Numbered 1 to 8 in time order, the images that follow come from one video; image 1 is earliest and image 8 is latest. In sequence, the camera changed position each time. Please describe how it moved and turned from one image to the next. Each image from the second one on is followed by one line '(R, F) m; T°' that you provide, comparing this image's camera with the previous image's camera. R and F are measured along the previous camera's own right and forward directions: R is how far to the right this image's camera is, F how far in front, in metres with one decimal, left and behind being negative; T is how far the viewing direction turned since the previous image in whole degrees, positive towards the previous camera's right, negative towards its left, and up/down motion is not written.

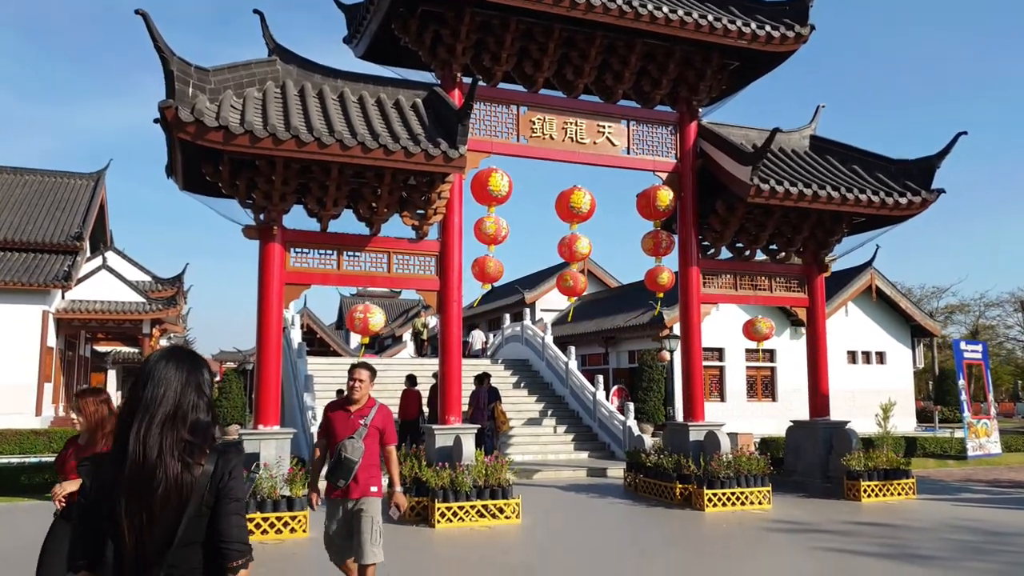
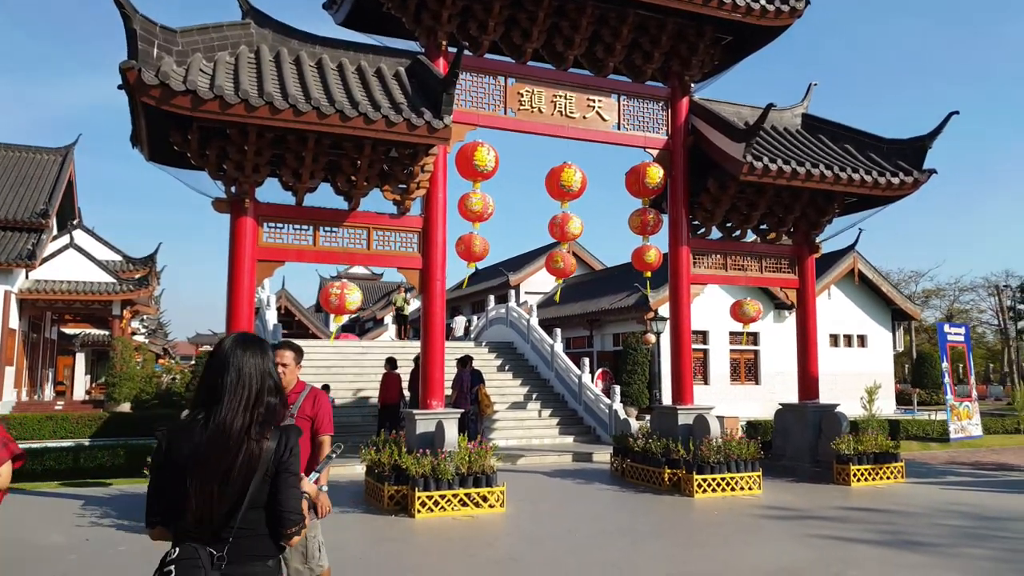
(-0.1, +0.3) m; +2°
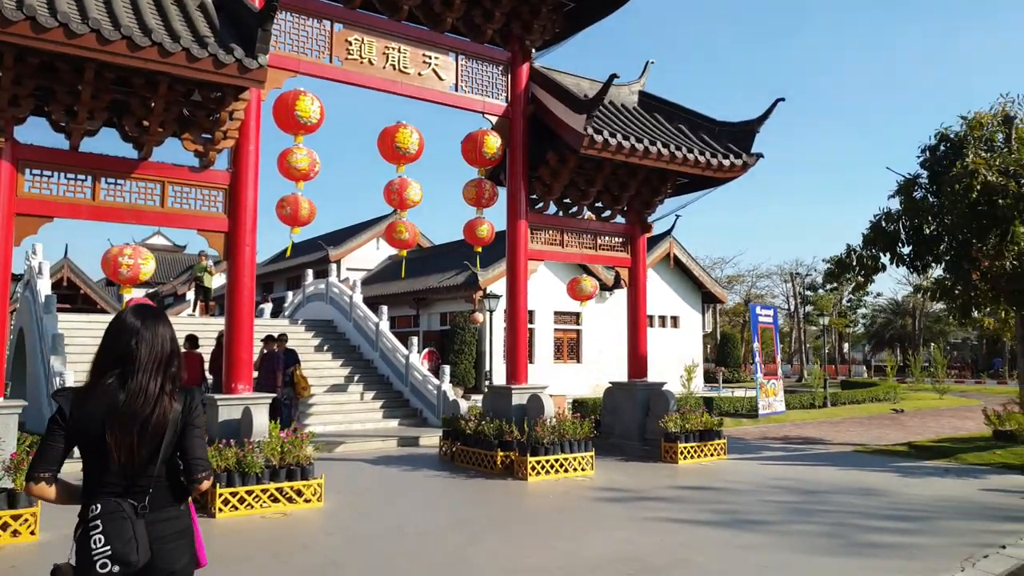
(0.0, +0.7) m; +13°
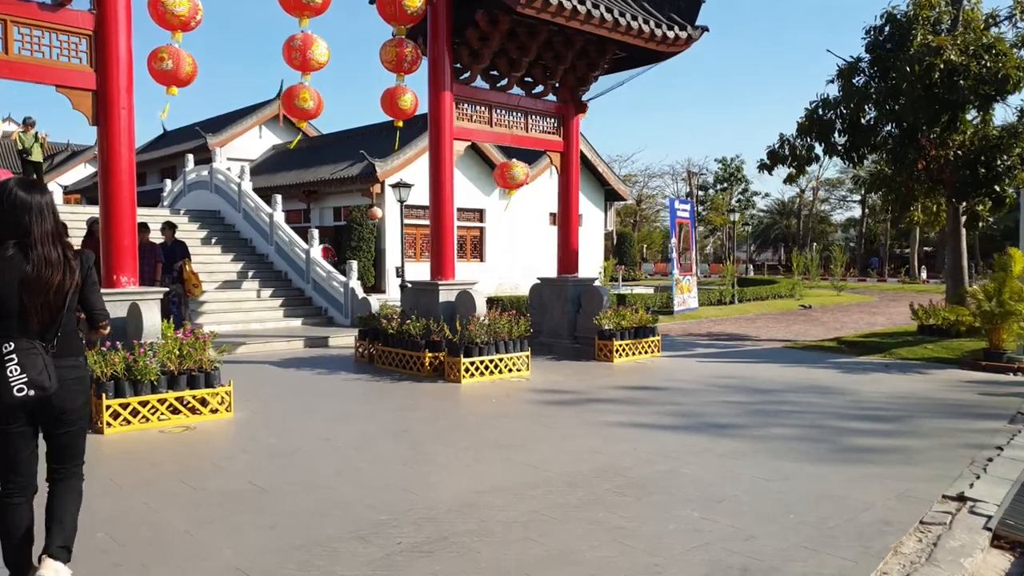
(-0.4, +0.9) m; +8°
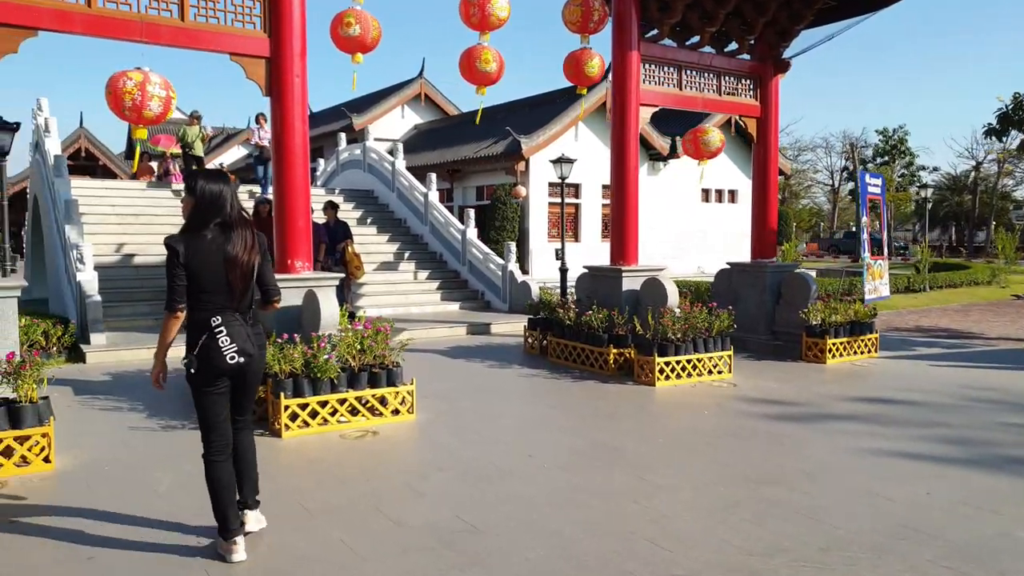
(-0.7, +0.8) m; -9°
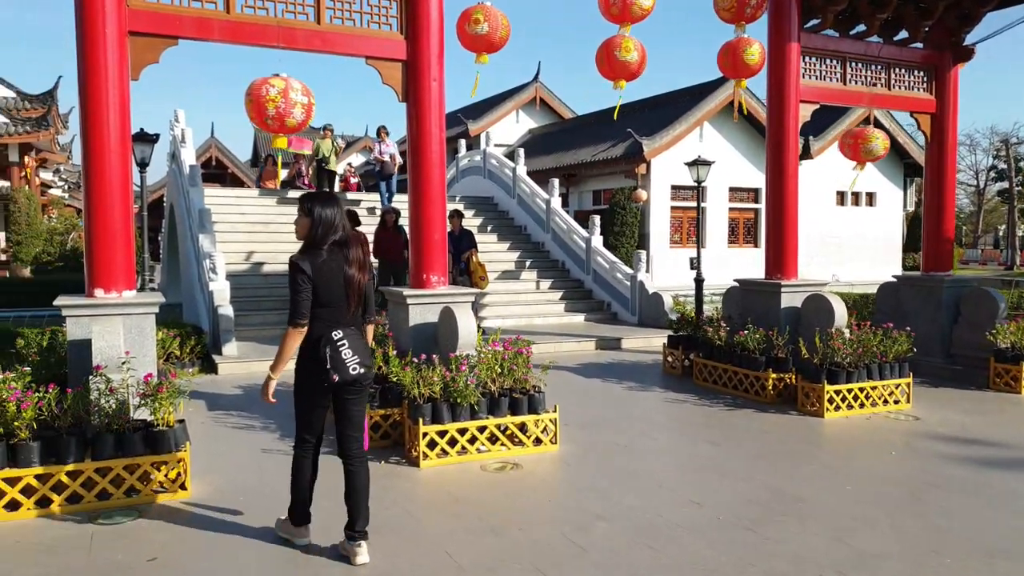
(-0.3, +0.5) m; -8°
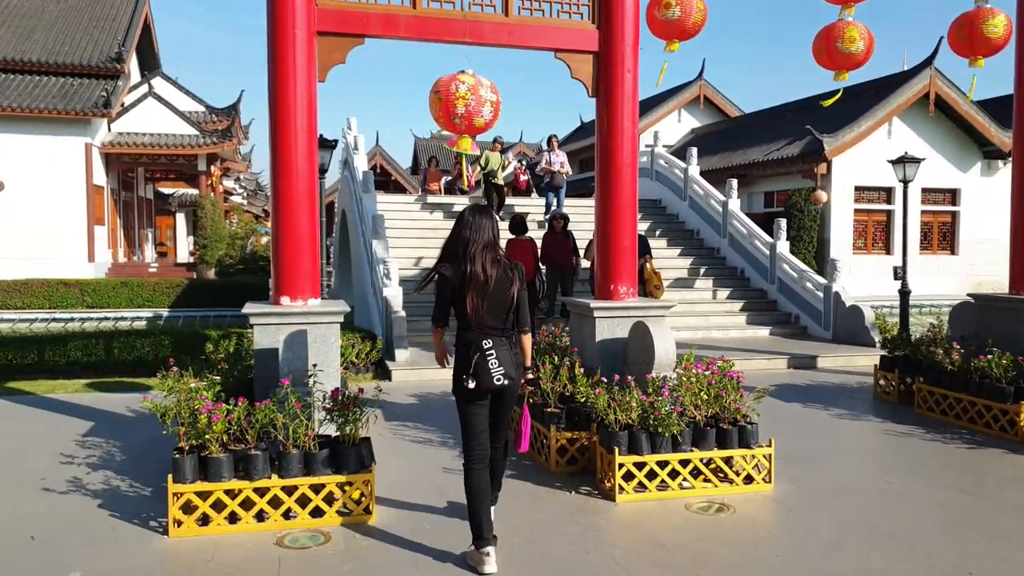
(-0.3, +0.5) m; -11°
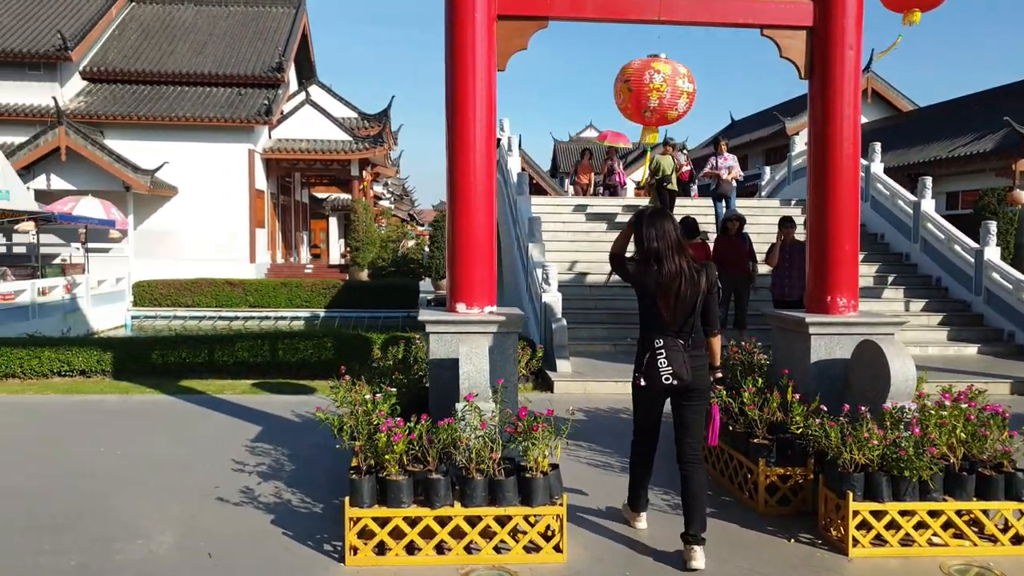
(-0.4, +0.5) m; -10°
